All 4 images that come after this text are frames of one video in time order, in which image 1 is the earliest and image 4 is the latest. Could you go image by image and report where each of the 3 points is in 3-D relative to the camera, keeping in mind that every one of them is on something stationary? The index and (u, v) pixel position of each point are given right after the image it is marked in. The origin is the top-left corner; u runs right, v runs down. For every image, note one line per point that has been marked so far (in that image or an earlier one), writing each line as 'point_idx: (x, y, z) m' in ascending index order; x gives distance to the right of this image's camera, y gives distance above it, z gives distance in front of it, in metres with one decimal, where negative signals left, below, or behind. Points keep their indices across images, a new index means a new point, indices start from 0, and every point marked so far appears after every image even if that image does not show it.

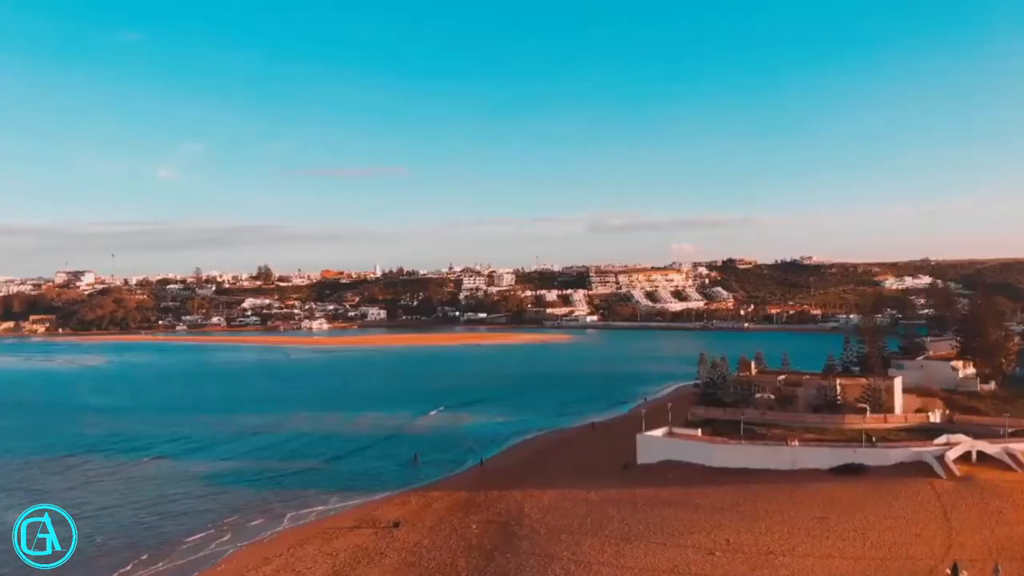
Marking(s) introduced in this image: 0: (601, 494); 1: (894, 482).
0: (+1.7, -4.1, +14.6) m
1: (+7.3, -3.7, +14.1) m
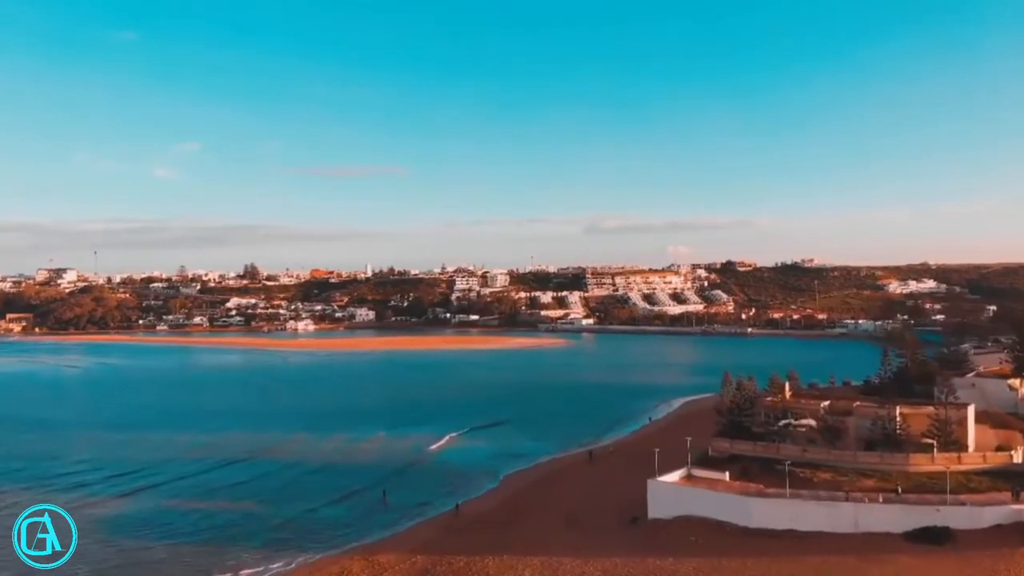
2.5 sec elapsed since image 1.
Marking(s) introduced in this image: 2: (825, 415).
0: (+1.3, -4.1, +10.9) m
1: (+6.9, -3.8, +10.5) m
2: (+6.4, -2.6, +15.0) m
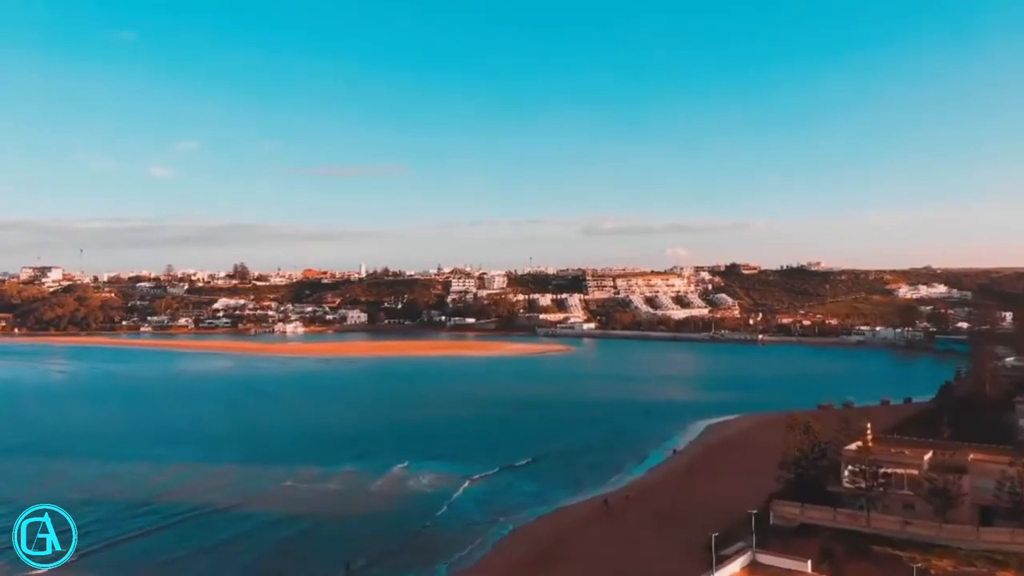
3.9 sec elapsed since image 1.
0: (+1.3, -4.3, +7.1) m
1: (+6.8, -4.0, +6.7) m
2: (+6.3, -2.8, +11.2) m
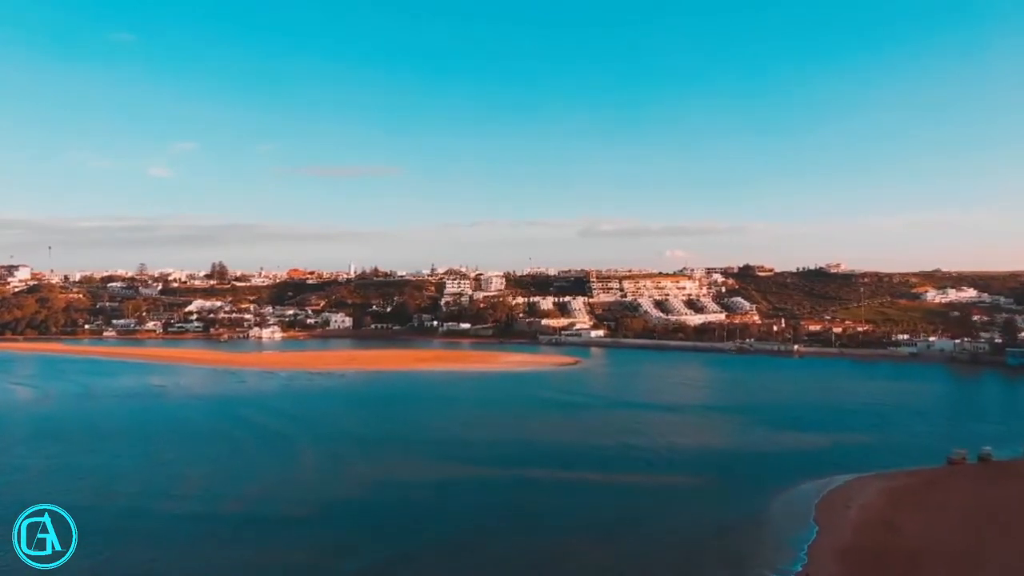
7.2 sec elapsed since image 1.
0: (+1.5, -4.4, -1.3) m
1: (+7.0, -4.1, -1.7) m
2: (+6.5, -2.9, +2.8) m
